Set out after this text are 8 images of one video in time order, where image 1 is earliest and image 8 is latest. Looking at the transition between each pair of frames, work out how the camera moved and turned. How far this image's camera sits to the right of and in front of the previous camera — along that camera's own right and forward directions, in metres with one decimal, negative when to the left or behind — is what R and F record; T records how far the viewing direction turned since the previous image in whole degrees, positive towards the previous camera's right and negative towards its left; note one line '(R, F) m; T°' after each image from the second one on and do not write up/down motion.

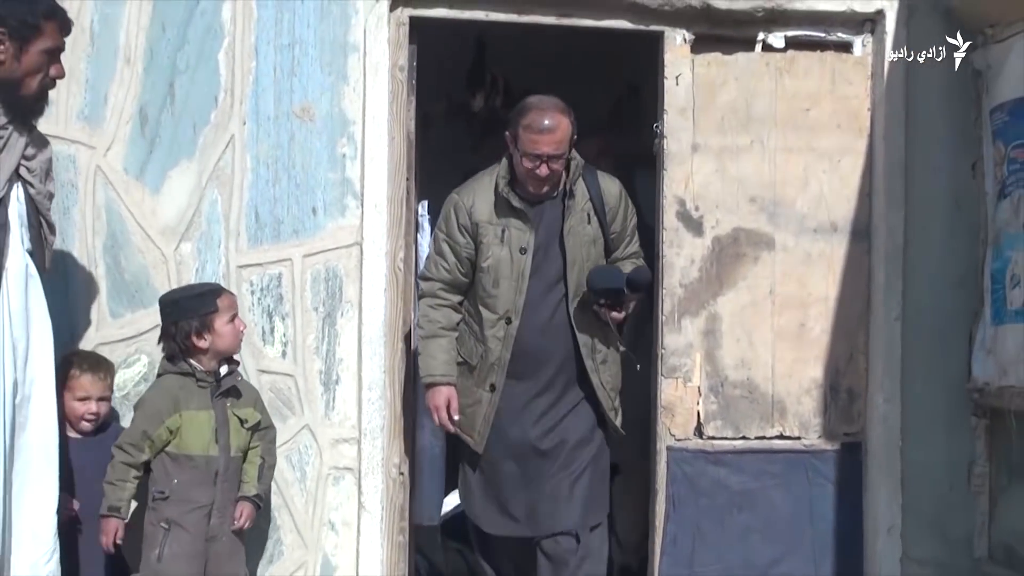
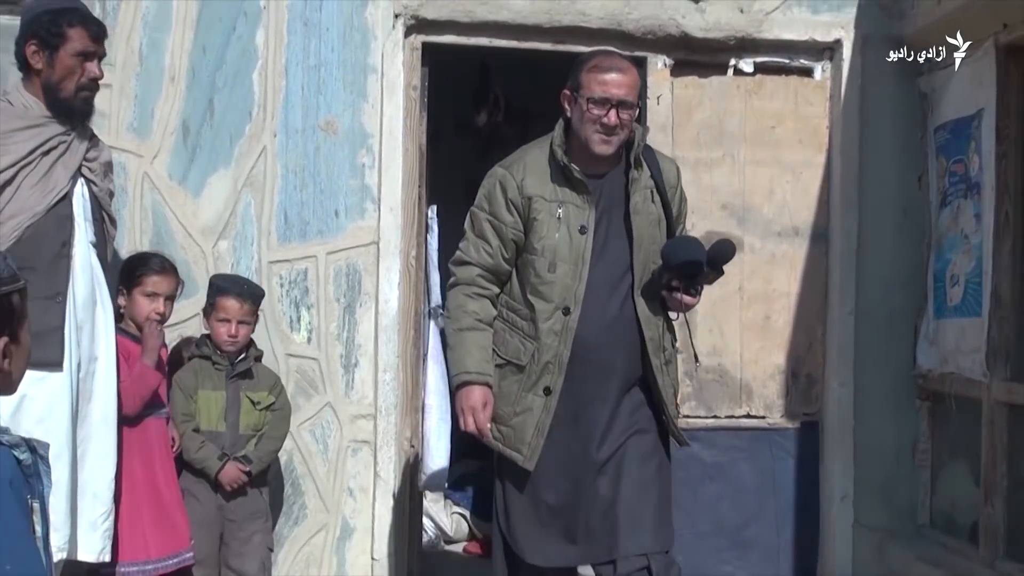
(0.0, -0.4) m; -1°
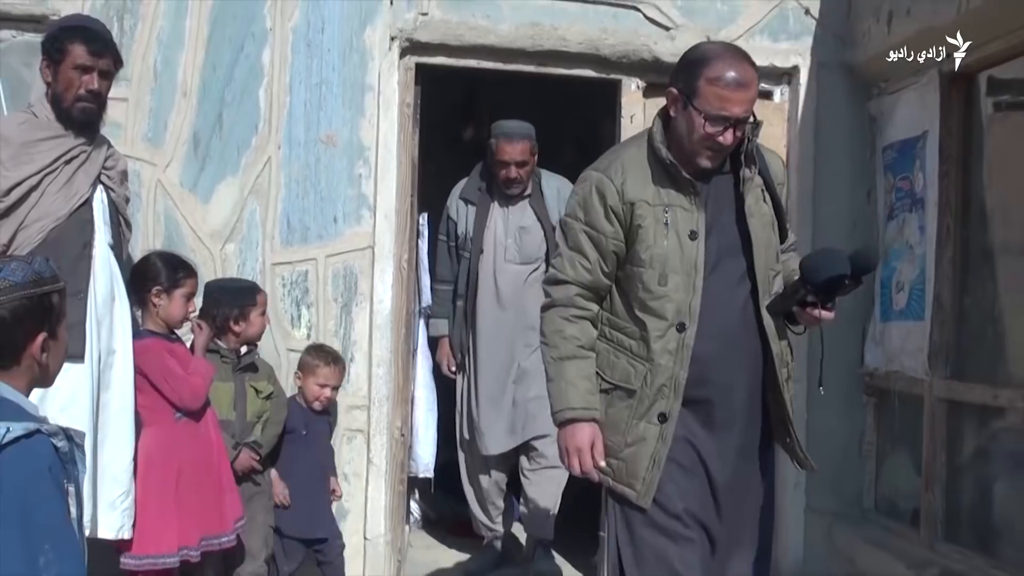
(0.0, -0.3) m; 0°
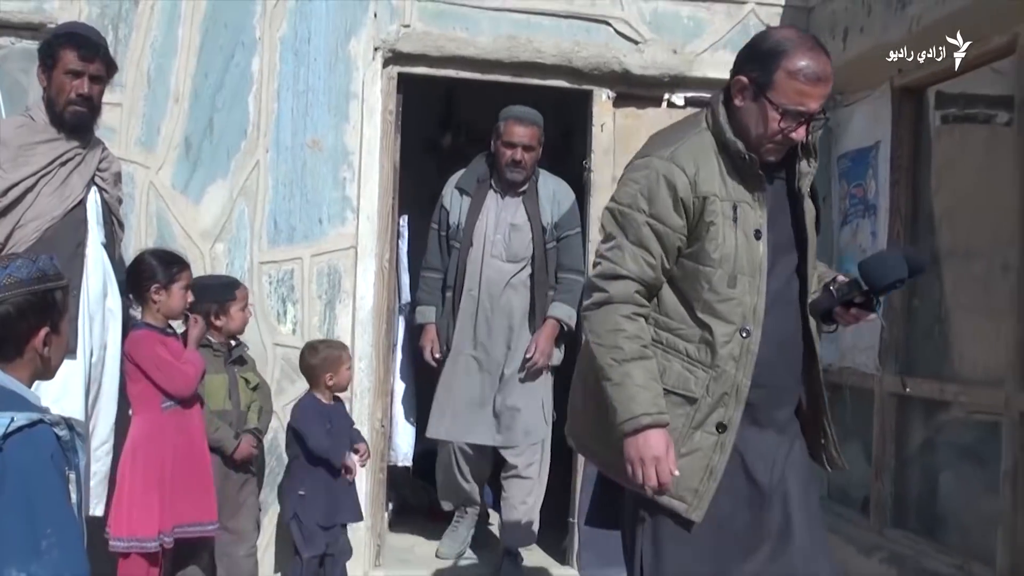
(0.0, -0.2) m; +1°
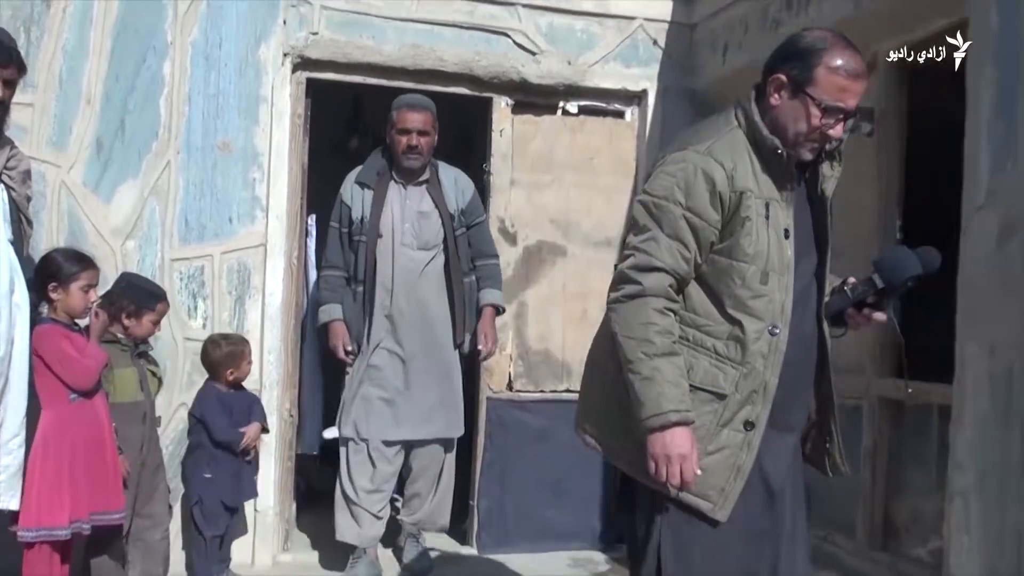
(0.0, -0.2) m; +5°
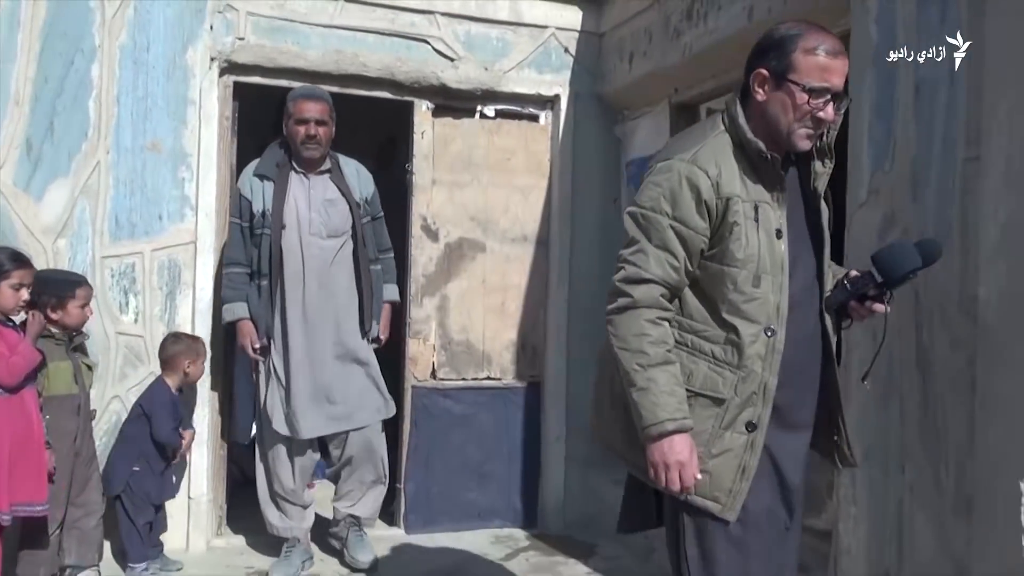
(0.0, -0.3) m; +4°
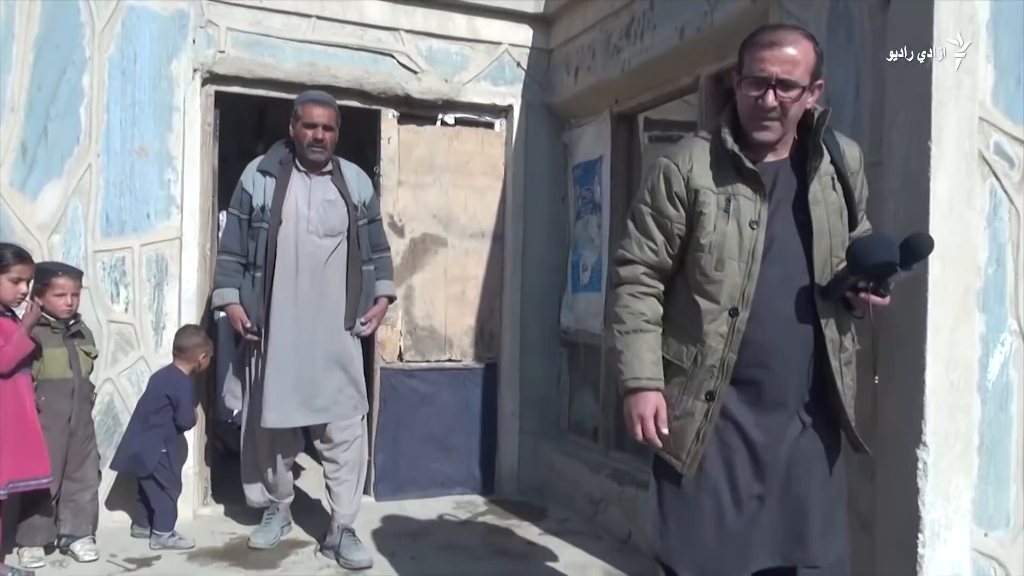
(-0.1, -0.5) m; +3°
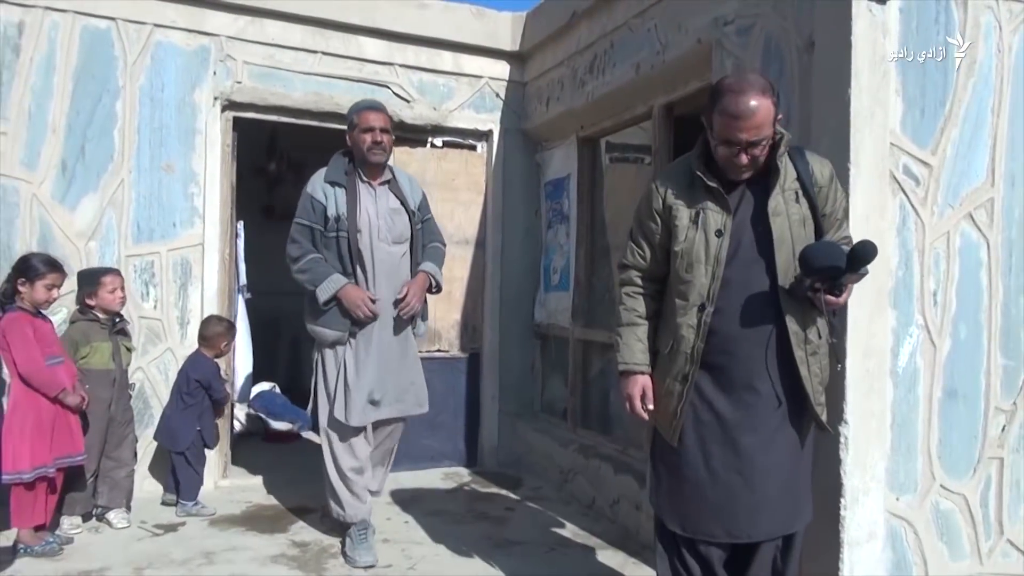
(-0.1, -0.8) m; +2°
